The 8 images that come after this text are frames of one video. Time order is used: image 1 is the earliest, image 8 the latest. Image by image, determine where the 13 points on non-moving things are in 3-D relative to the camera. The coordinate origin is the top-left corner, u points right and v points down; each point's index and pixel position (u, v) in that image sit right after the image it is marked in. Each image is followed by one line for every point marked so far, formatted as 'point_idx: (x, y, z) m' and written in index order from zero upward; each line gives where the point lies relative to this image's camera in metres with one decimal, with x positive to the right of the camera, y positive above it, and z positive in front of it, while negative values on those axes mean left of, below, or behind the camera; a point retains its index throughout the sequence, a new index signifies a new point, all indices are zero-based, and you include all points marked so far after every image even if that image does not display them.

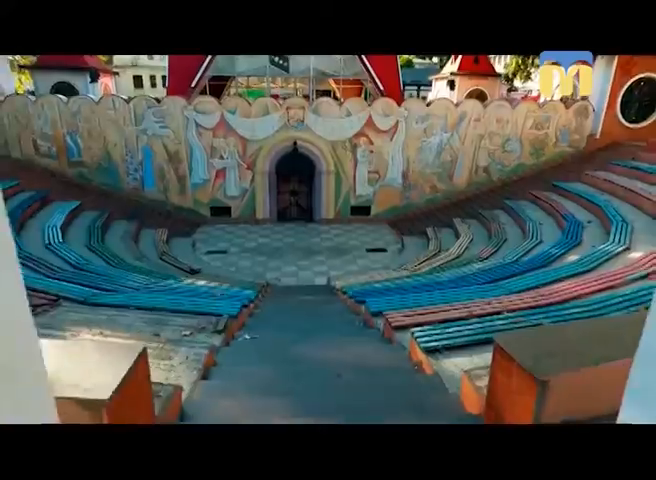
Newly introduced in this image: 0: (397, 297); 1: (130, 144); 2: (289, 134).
0: (+0.5, -0.4, +3.0) m
1: (-3.4, +1.7, +7.0) m
2: (-0.7, +1.9, +7.1) m
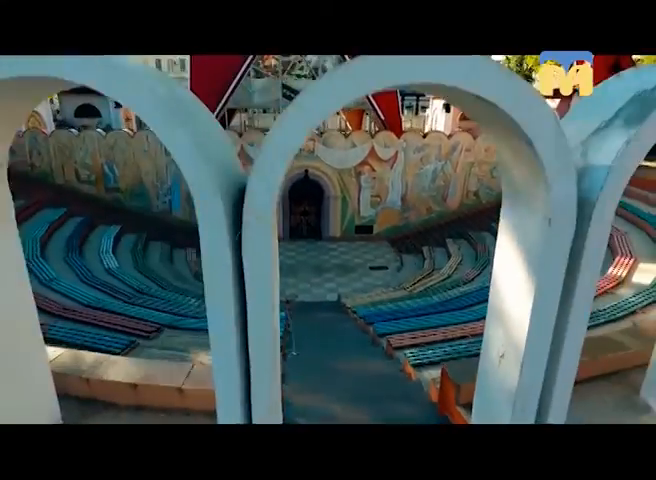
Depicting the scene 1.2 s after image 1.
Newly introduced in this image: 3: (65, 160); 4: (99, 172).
0: (+0.7, -0.8, +3.9) m
1: (-3.3, +1.4, +7.9) m
2: (-0.5, +1.6, +8.0) m
3: (-5.1, +1.5, +7.7) m
4: (-4.5, +1.3, +7.8) m
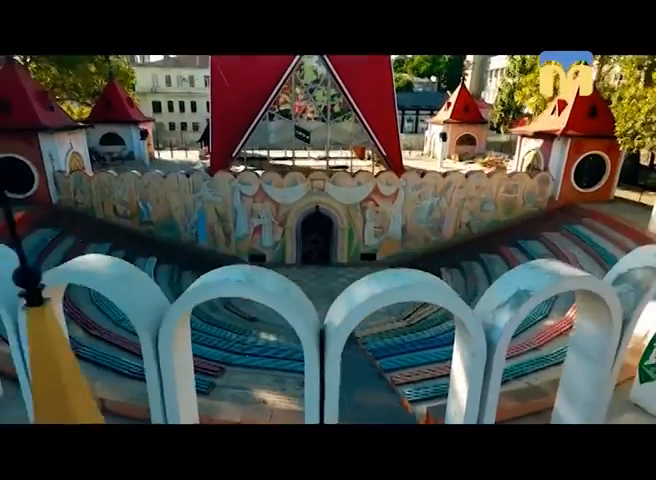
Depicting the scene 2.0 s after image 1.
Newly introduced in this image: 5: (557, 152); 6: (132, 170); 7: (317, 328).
0: (+0.9, -1.4, +4.9) m
1: (-3.1, +0.7, +8.9) m
2: (-0.3, +0.9, +9.0) m
3: (-4.9, +0.9, +8.8) m
4: (-4.3, +0.7, +8.8) m
5: (+5.3, +2.0, +9.3) m
6: (-4.3, +1.5, +8.7) m
7: (-0.1, -0.5, +2.5) m
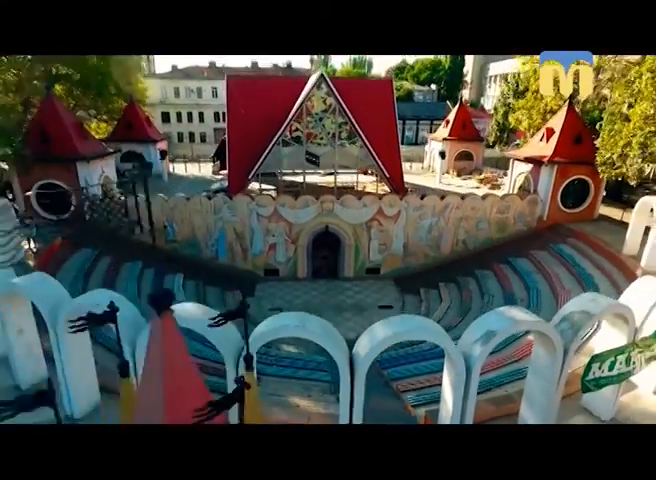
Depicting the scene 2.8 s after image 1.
0: (+1.1, -1.8, +5.8) m
1: (-2.9, +0.3, +9.8) m
2: (-0.1, +0.5, +9.9) m
3: (-4.7, +0.5, +9.7) m
4: (-4.1, +0.3, +9.7) m
5: (+5.5, +1.5, +10.2) m
6: (-4.1, +1.1, +9.6) m
7: (+0.2, -1.0, +3.4) m
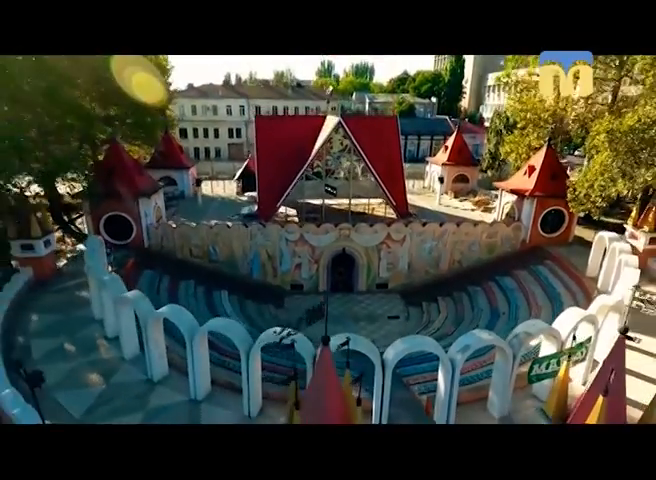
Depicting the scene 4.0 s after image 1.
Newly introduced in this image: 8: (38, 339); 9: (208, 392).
0: (+1.6, -2.4, +7.7) m
1: (-2.4, -0.3, +11.8) m
2: (+0.4, -0.1, +11.9) m
3: (-4.2, -0.1, +11.6) m
4: (-3.6, -0.3, +11.7) m
5: (+6.0, +0.9, +12.1) m
6: (-3.6, +0.5, +11.5) m
7: (+0.6, -1.6, +5.3) m
8: (-5.1, -1.7, +7.0) m
9: (-1.7, -2.1, +5.6) m
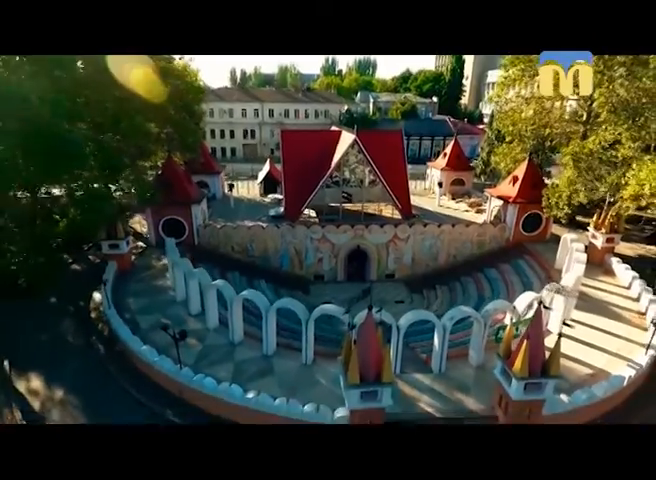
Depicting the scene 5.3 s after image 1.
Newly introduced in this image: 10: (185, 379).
0: (+2.2, -2.5, +10.2) m
1: (-1.8, -0.2, +14.2) m
2: (+1.0, 0.0, +14.3) m
3: (-3.6, 0.0, +14.1) m
4: (-3.0, -0.3, +14.1) m
5: (+6.6, +1.0, +14.5) m
6: (-3.0, +0.6, +14.0) m
7: (+1.3, -1.7, +7.8) m
8: (-4.5, -1.8, +9.5) m
9: (-1.1, -2.2, +8.1) m
10: (-2.5, -2.5, +7.1) m
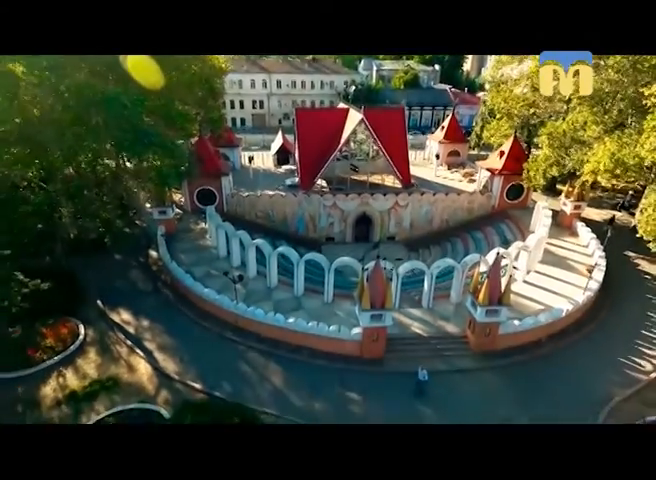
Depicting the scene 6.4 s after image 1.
0: (+2.6, -1.4, +12.8) m
1: (-1.3, +1.1, +16.5) m
2: (+1.4, +1.3, +16.6) m
3: (-3.2, +1.3, +16.4) m
4: (-2.5, +1.1, +16.5) m
5: (+7.0, +2.4, +16.7) m
6: (-2.5, +1.9, +16.2) m
7: (+1.7, -0.9, +10.3) m
8: (-4.0, -0.8, +12.0) m
9: (-0.7, -1.4, +10.7) m
10: (-2.1, -1.7, +9.6) m
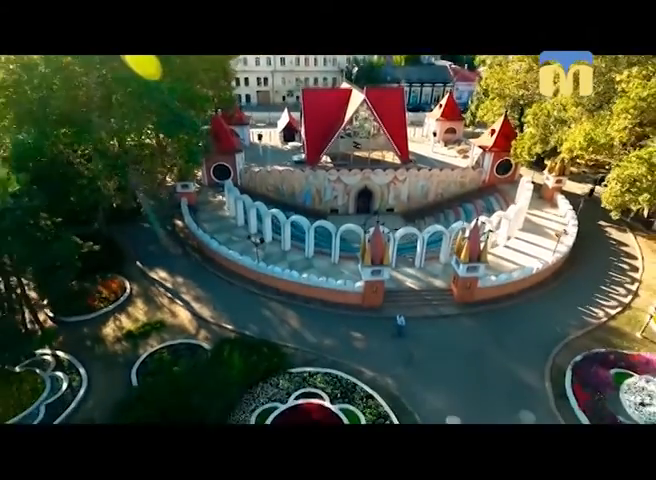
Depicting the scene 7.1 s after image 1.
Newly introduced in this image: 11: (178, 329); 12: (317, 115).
0: (+2.8, -0.4, +14.5) m
1: (-1.1, +2.4, +18.1) m
2: (+1.6, +2.6, +18.2) m
3: (-3.0, +2.6, +17.9) m
4: (-2.3, +2.4, +18.0) m
5: (+7.2, +3.7, +18.2) m
6: (-2.3, +3.2, +17.8) m
7: (+1.9, +0.1, +12.0) m
8: (-3.8, +0.2, +13.7) m
9: (-0.5, -0.4, +12.4) m
10: (-1.9, -0.8, +11.4) m
11: (-3.7, -2.2, +9.8) m
12: (-0.5, +5.9, +18.9) m
